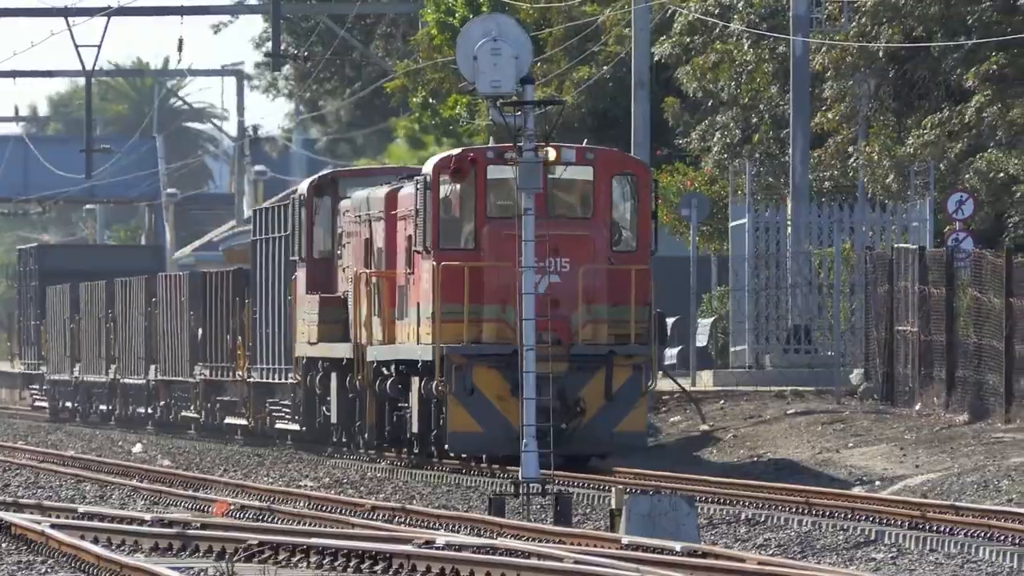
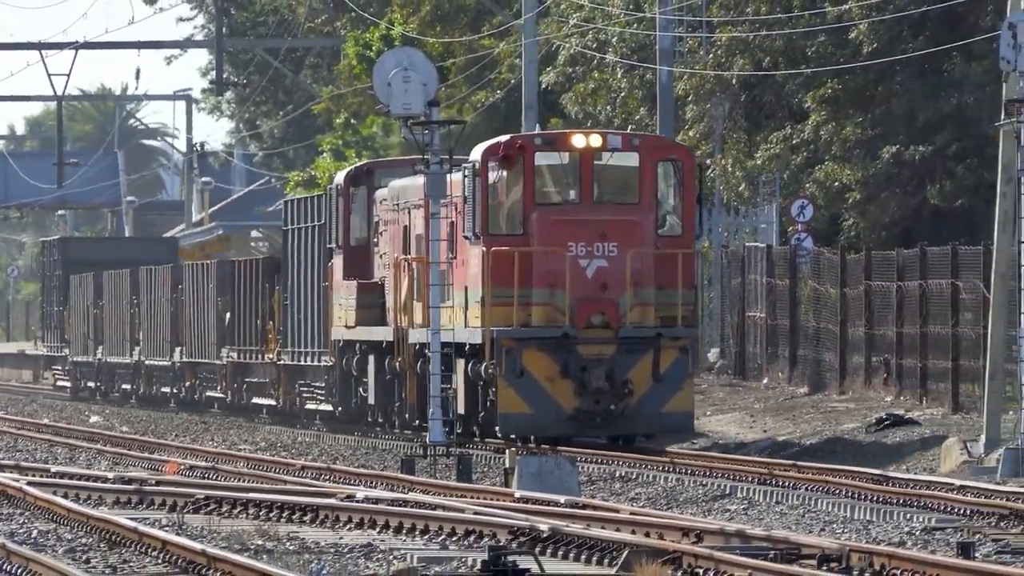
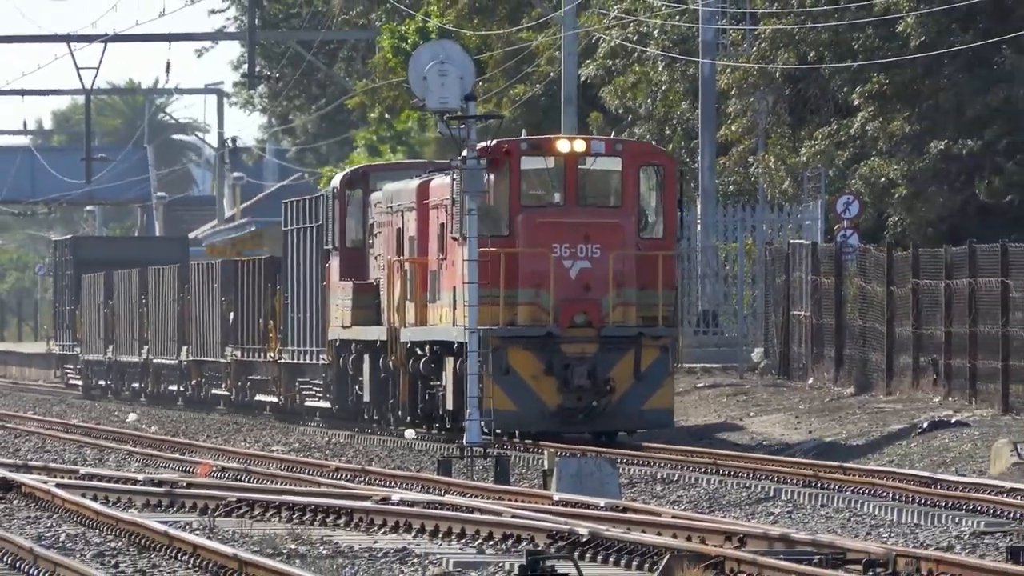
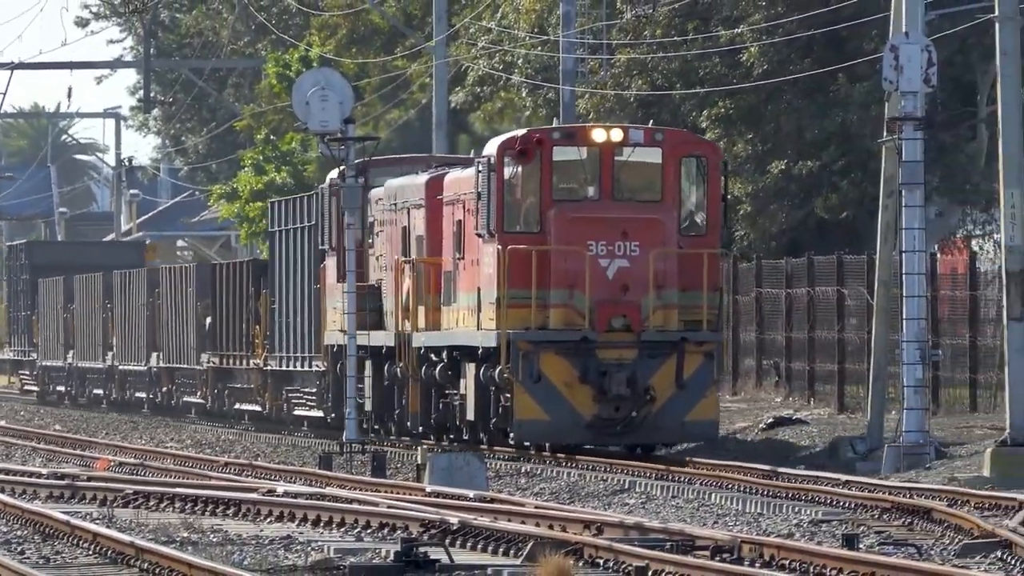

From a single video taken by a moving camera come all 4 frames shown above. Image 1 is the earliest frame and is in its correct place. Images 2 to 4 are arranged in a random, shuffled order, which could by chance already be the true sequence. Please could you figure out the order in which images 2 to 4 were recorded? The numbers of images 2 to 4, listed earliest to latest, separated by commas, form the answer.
3, 2, 4
